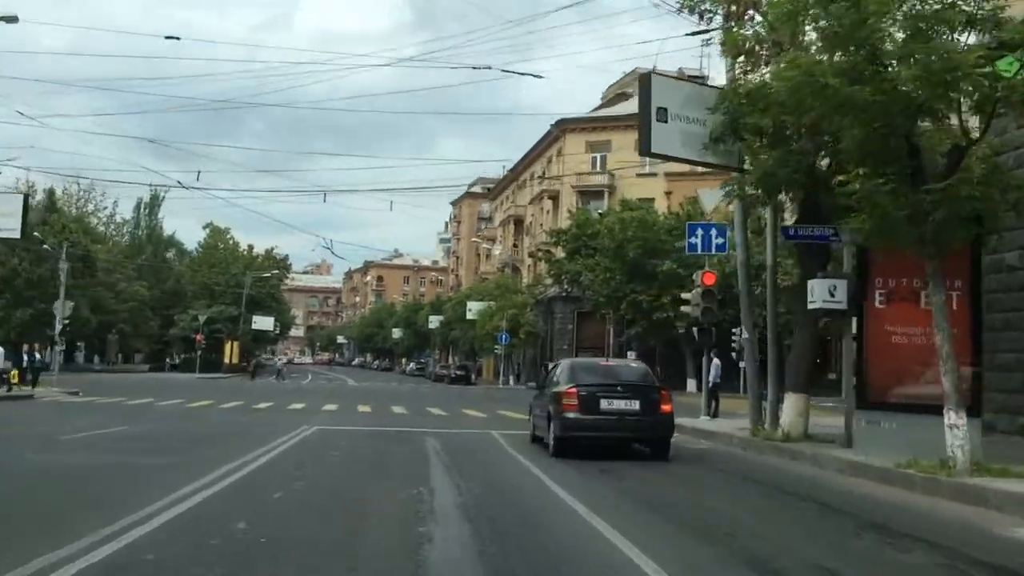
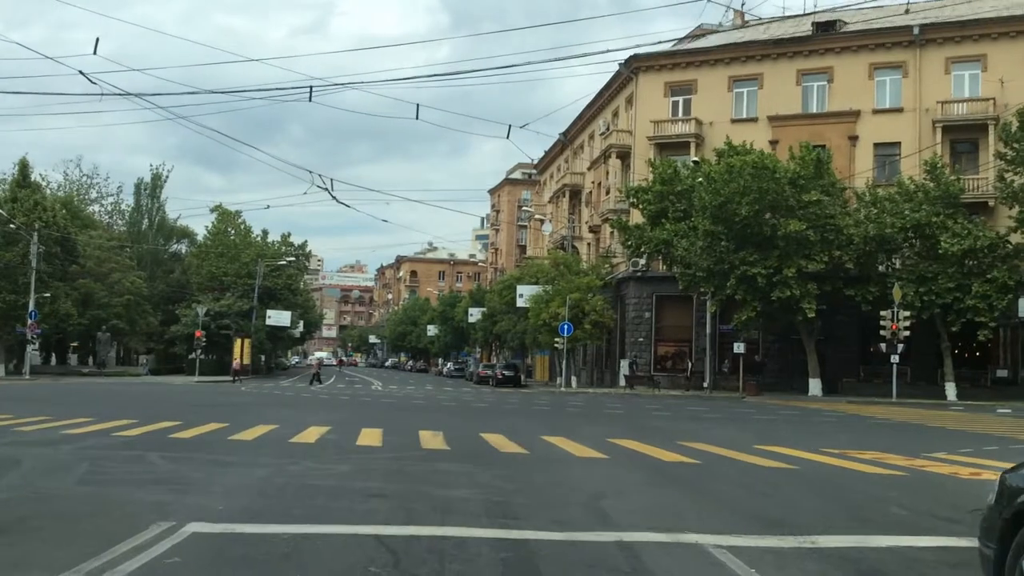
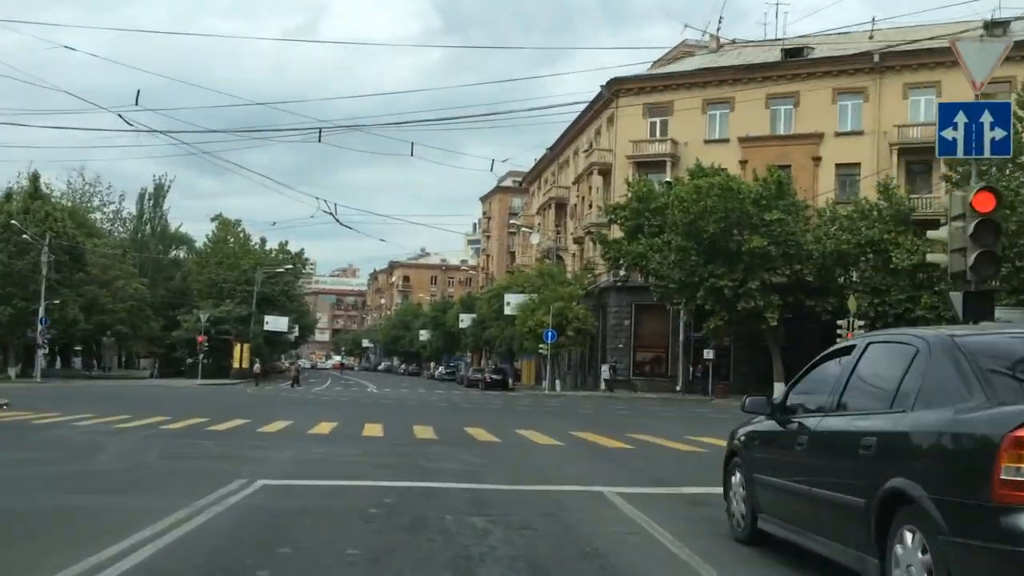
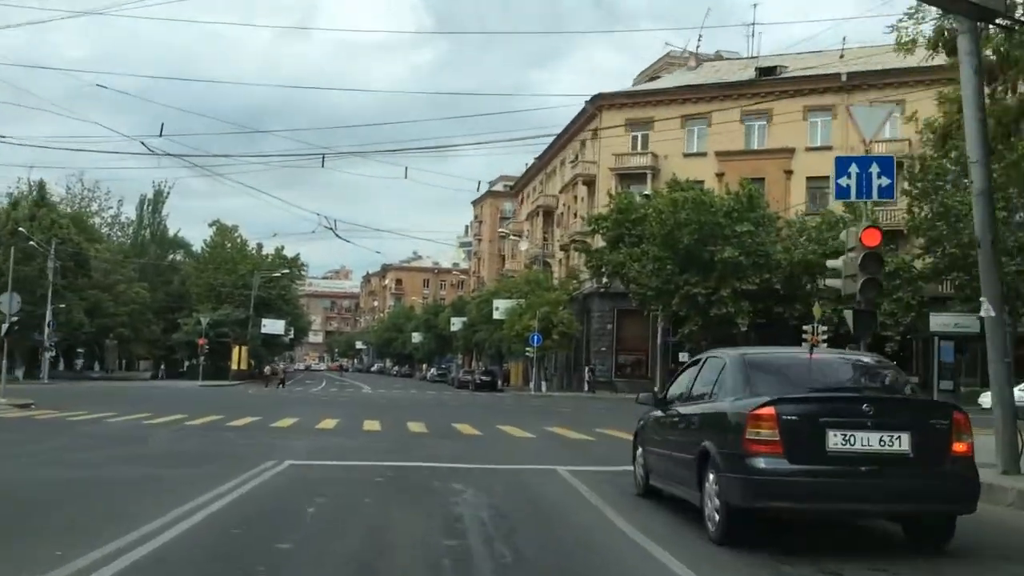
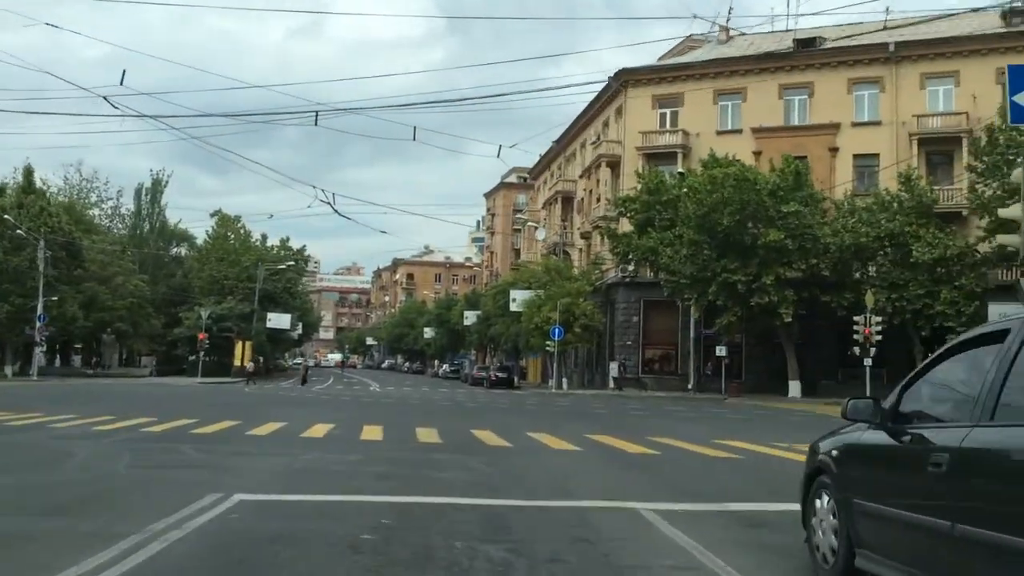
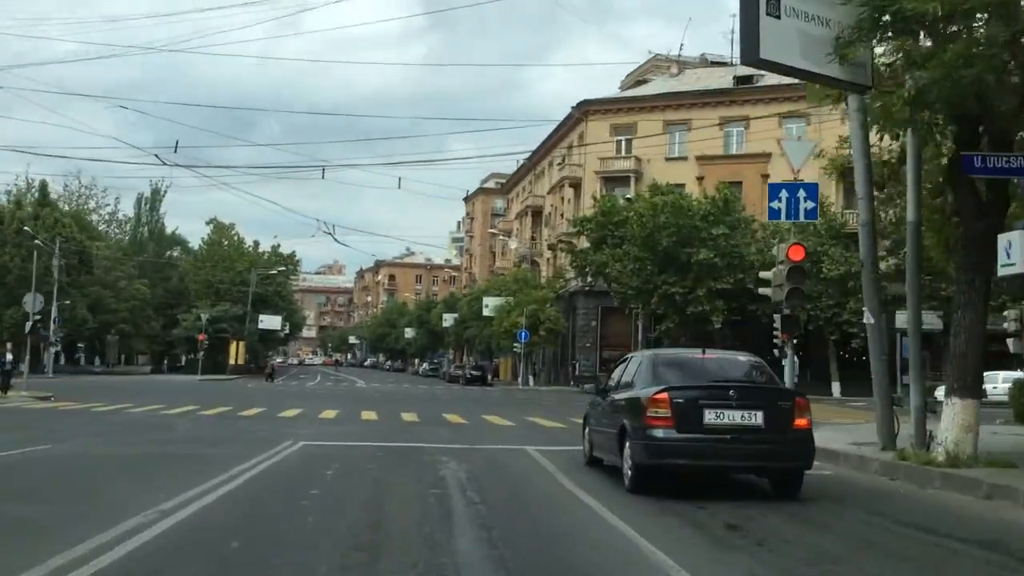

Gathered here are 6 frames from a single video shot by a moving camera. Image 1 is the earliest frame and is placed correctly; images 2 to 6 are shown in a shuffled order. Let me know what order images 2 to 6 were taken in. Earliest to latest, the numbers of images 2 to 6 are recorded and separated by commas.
6, 4, 3, 5, 2
